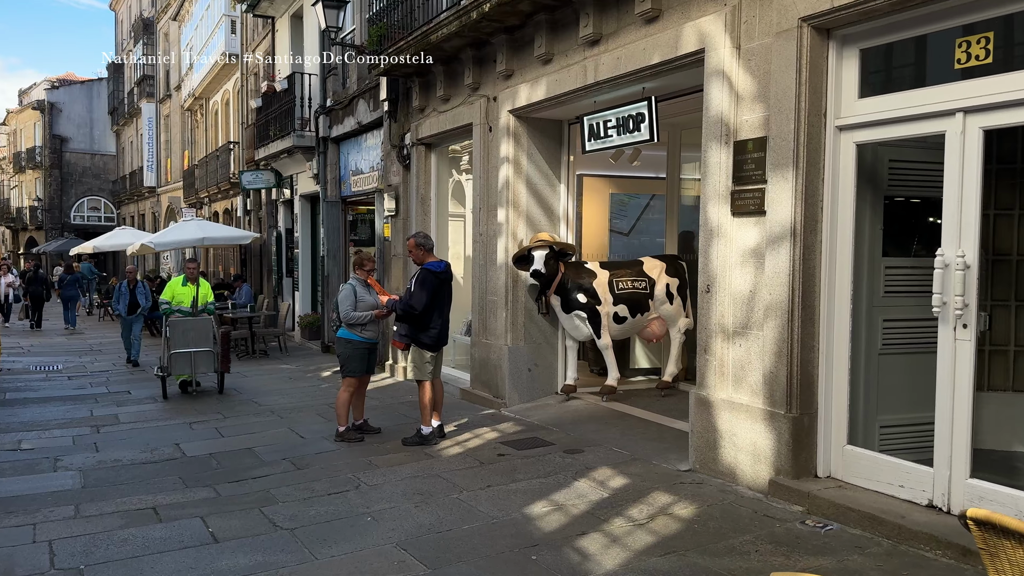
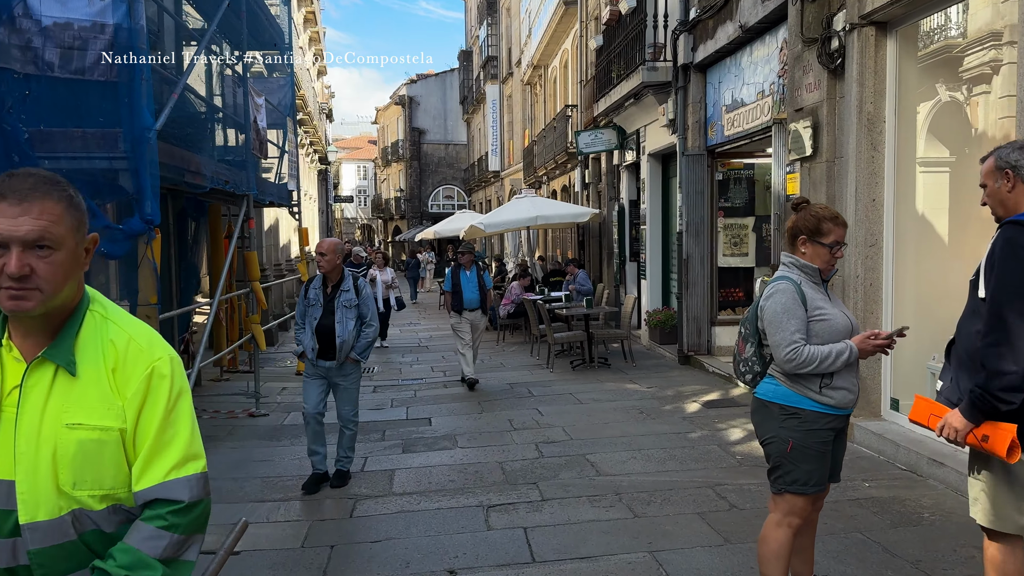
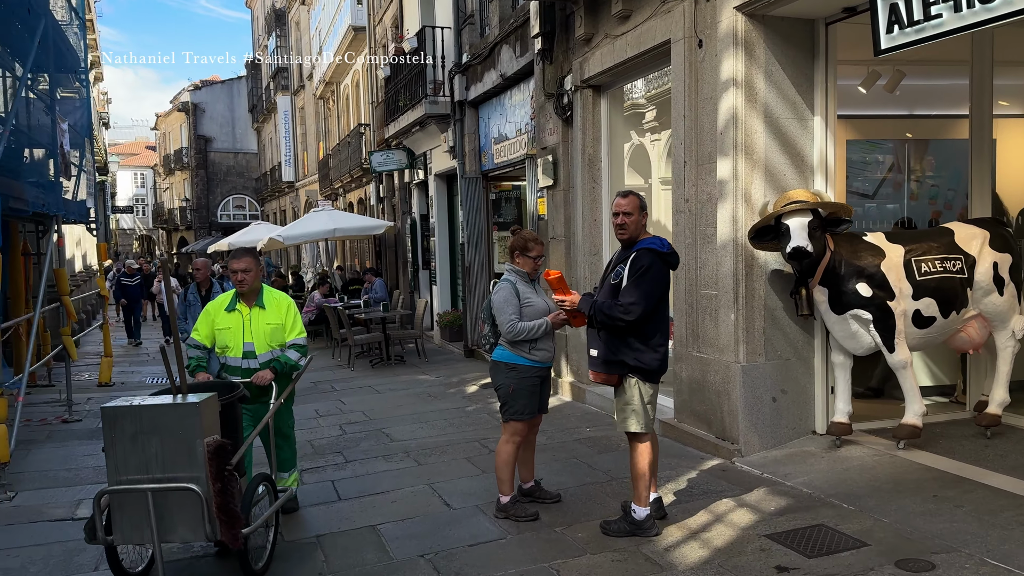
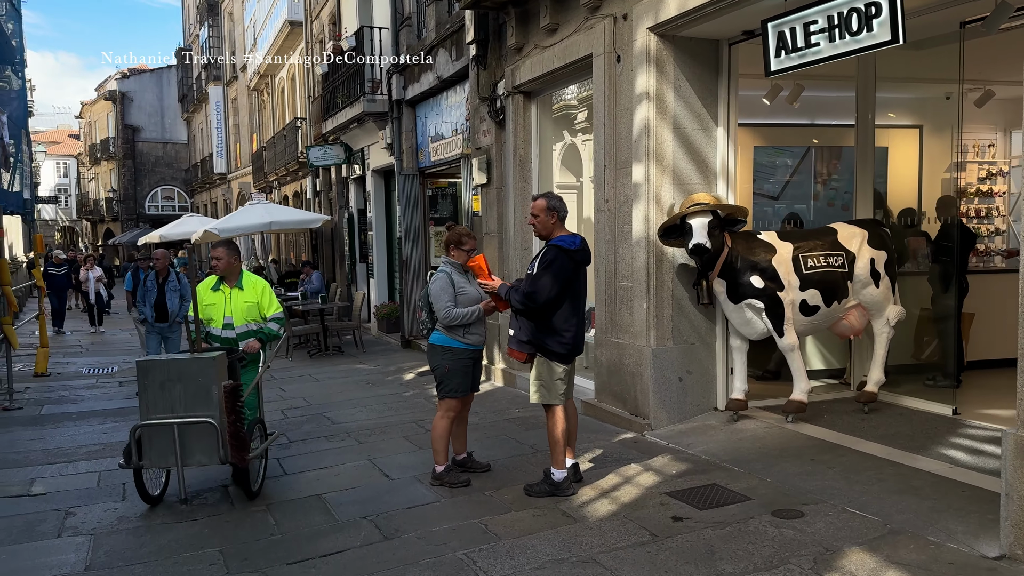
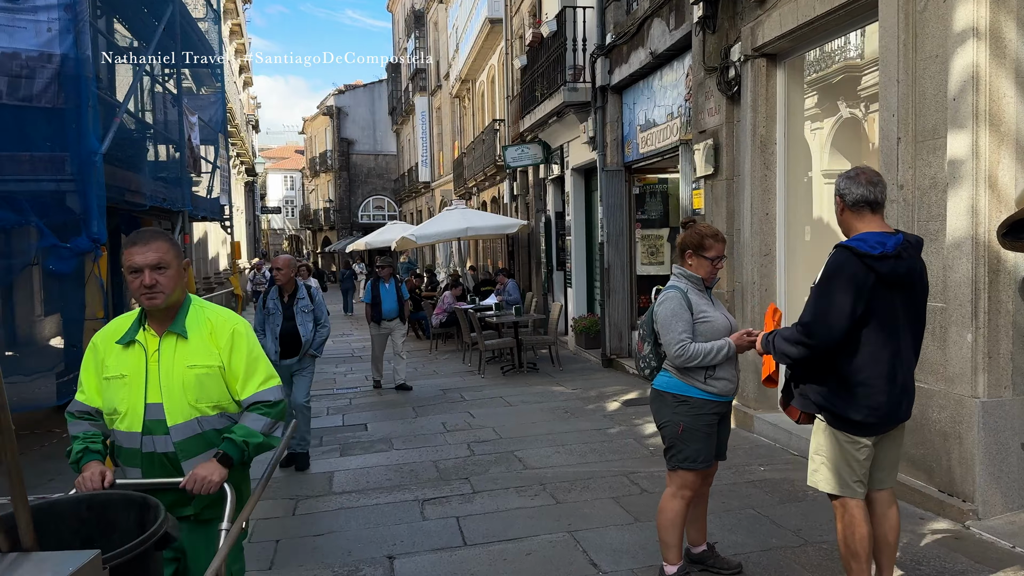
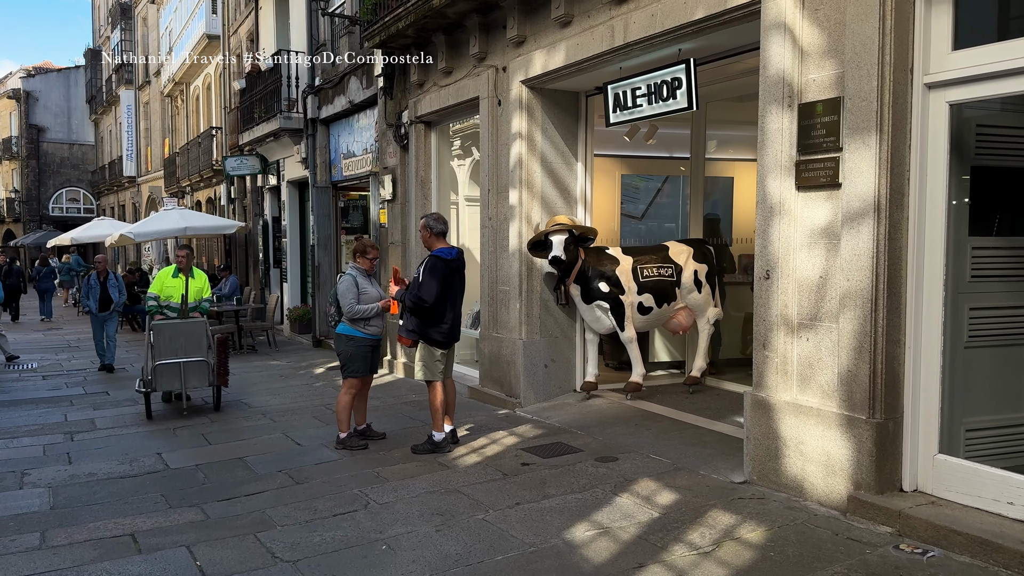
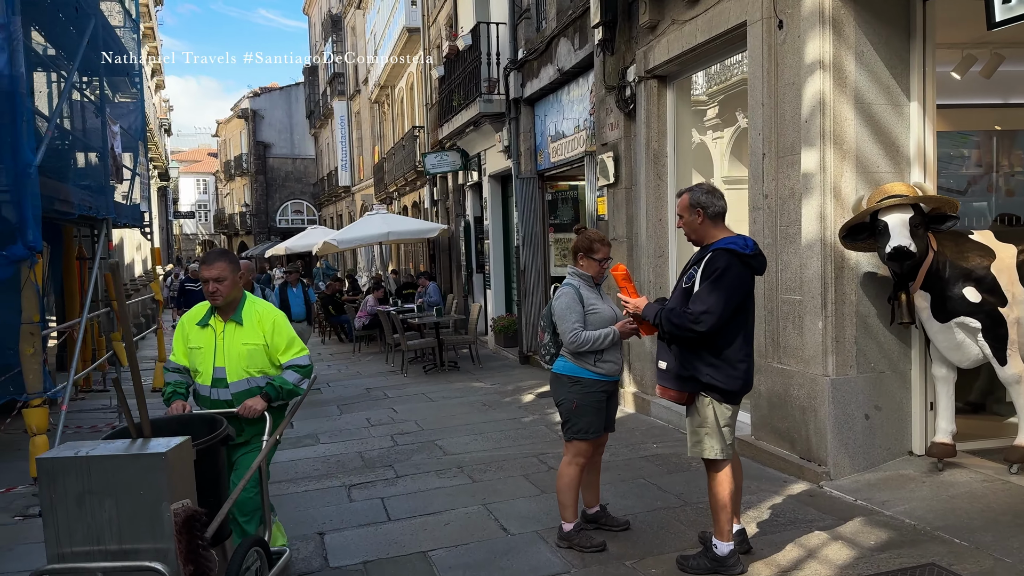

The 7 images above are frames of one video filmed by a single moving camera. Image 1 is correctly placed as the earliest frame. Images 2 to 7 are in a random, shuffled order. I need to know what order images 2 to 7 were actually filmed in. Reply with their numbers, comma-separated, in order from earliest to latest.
6, 4, 3, 7, 5, 2
